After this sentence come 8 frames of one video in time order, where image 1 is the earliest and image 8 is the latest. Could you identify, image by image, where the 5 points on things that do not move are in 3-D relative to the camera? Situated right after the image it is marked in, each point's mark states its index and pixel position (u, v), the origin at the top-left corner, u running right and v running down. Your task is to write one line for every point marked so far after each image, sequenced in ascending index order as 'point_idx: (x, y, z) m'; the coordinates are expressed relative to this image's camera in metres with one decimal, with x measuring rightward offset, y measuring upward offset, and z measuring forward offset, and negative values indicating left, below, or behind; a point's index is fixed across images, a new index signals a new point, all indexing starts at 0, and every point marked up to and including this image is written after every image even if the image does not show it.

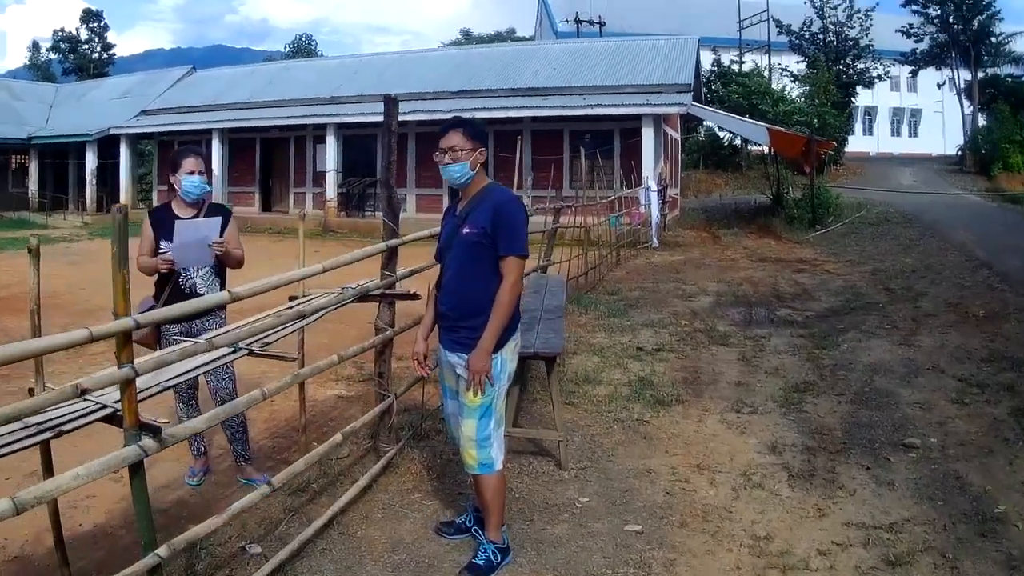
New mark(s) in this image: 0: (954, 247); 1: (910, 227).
0: (+6.7, +0.6, +13.3) m
1: (+7.3, +1.0, +16.1) m
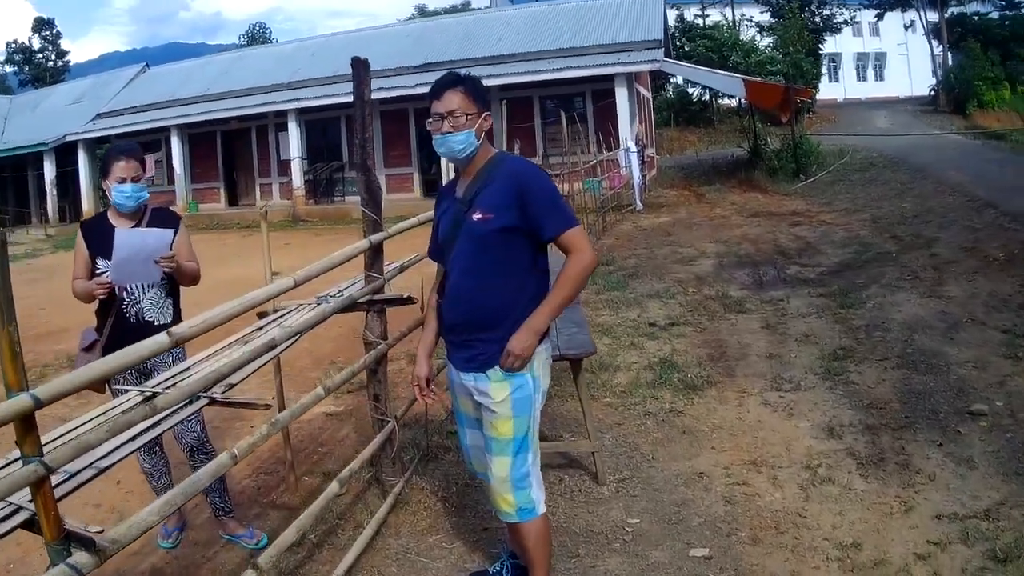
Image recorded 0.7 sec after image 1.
0: (+6.4, +1.5, +12.8) m
1: (+6.9, +2.0, +15.6) m
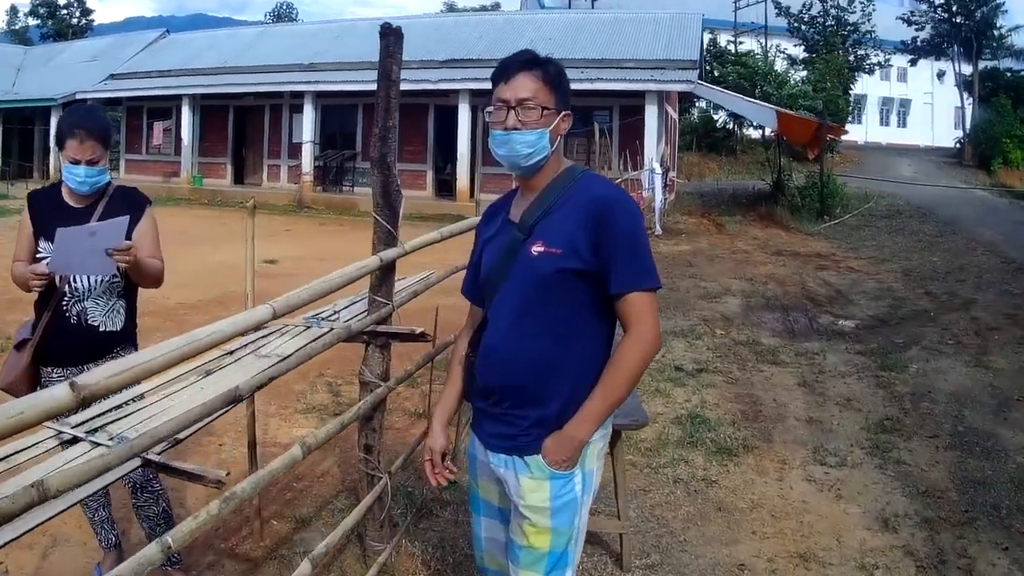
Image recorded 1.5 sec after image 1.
0: (+6.6, +0.6, +12.2) m
1: (+7.2, +1.1, +15.1) m
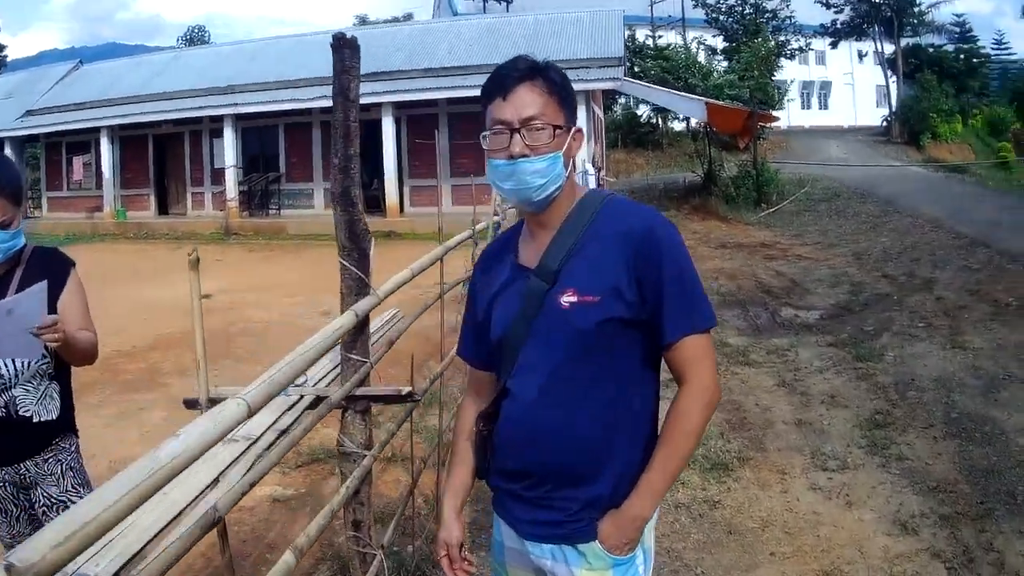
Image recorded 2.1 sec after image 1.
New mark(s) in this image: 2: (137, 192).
0: (+5.8, +0.9, +12.3) m
1: (+6.2, +1.5, +15.2) m
2: (-8.5, +2.2, +19.9) m
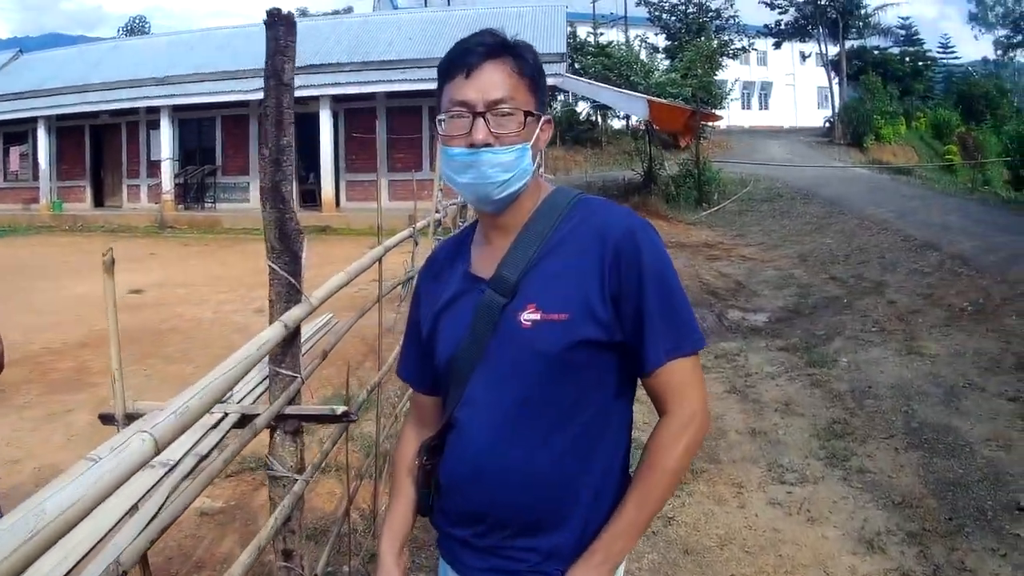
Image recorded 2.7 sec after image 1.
0: (+5.1, +0.9, +12.4) m
1: (+5.2, +1.5, +15.3) m
2: (-9.6, +2.3, +19.0) m
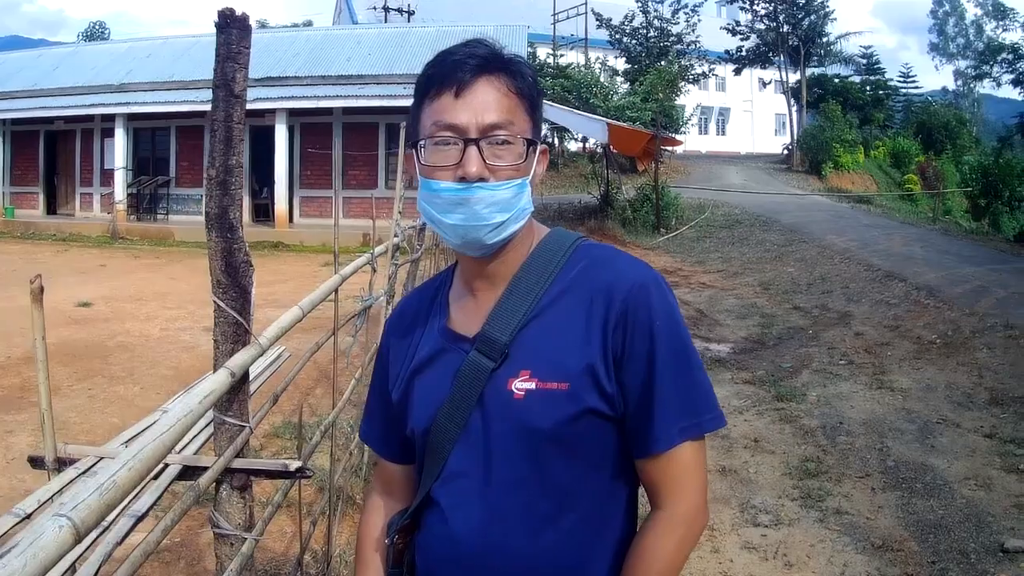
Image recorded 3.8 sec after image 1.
0: (+4.6, +0.5, +12.4) m
1: (+4.6, +1.0, +15.3) m
2: (-10.4, +2.0, +18.3) m
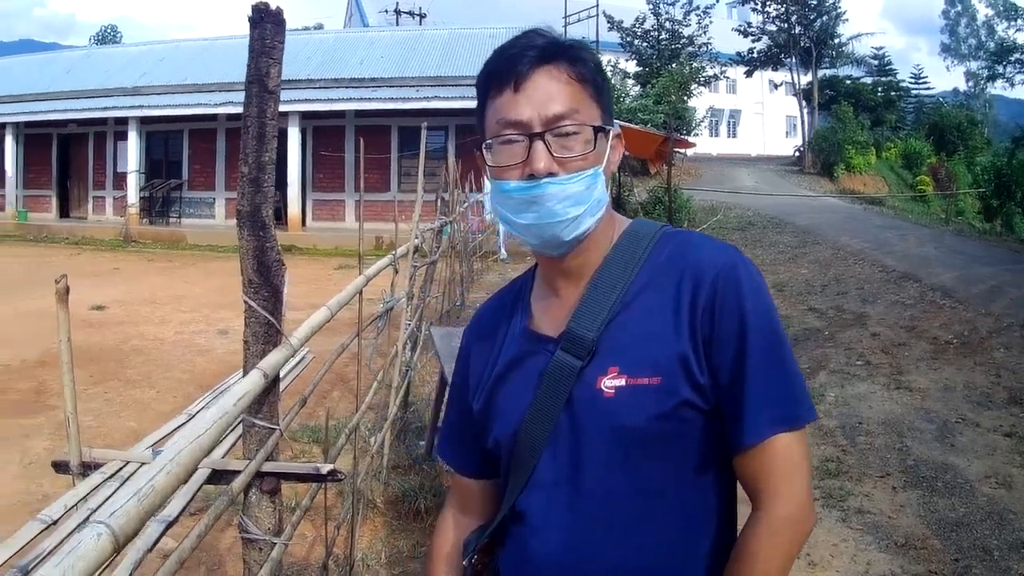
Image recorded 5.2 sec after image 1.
0: (+4.8, +0.5, +12.4) m
1: (+4.8, +1.0, +15.3) m
2: (-10.2, +2.0, +18.5) m
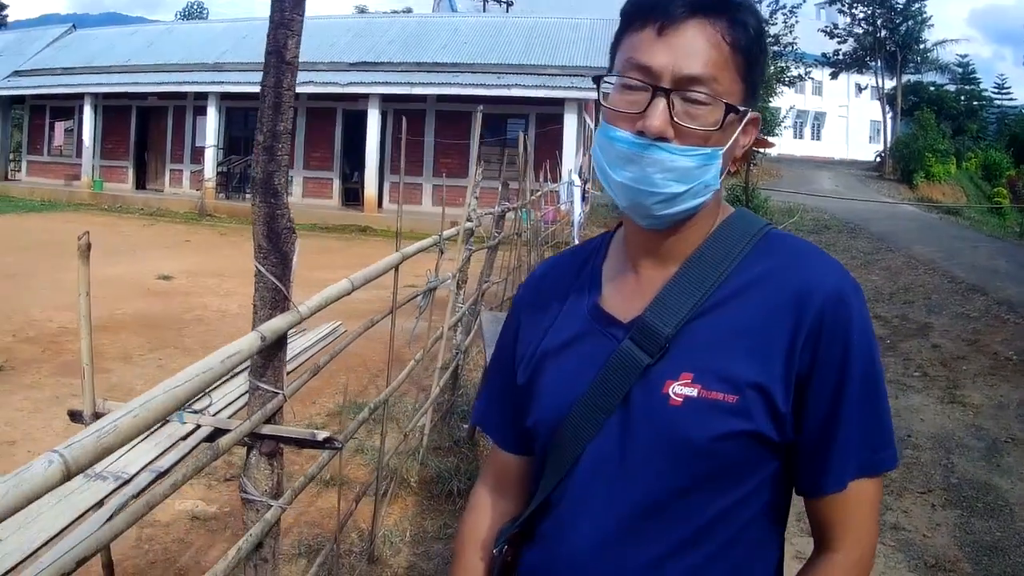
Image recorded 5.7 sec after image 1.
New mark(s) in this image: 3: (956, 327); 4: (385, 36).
0: (+5.6, +0.4, +12.0) m
1: (+5.9, +0.9, +14.9) m
2: (-8.8, +2.7, +19.2) m
3: (+4.0, -0.3, +7.9) m
4: (-2.7, +5.5, +19.0) m
